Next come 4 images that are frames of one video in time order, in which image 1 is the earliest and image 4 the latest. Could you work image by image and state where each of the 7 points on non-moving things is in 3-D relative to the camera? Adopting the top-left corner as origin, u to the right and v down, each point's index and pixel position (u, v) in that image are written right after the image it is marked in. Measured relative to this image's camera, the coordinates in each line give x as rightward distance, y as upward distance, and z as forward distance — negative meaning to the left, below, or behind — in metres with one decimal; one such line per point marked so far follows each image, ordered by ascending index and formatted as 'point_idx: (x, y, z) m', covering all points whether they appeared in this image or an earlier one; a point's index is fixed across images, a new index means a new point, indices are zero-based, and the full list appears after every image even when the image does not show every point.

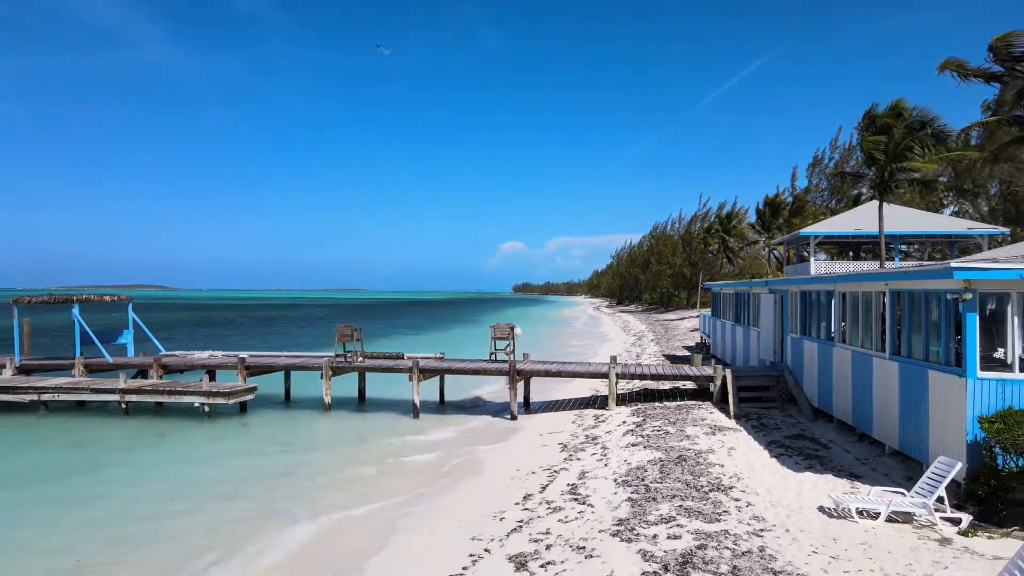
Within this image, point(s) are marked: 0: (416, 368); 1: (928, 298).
0: (-2.6, -2.2, +16.5) m
1: (+5.7, -0.1, +8.3) m
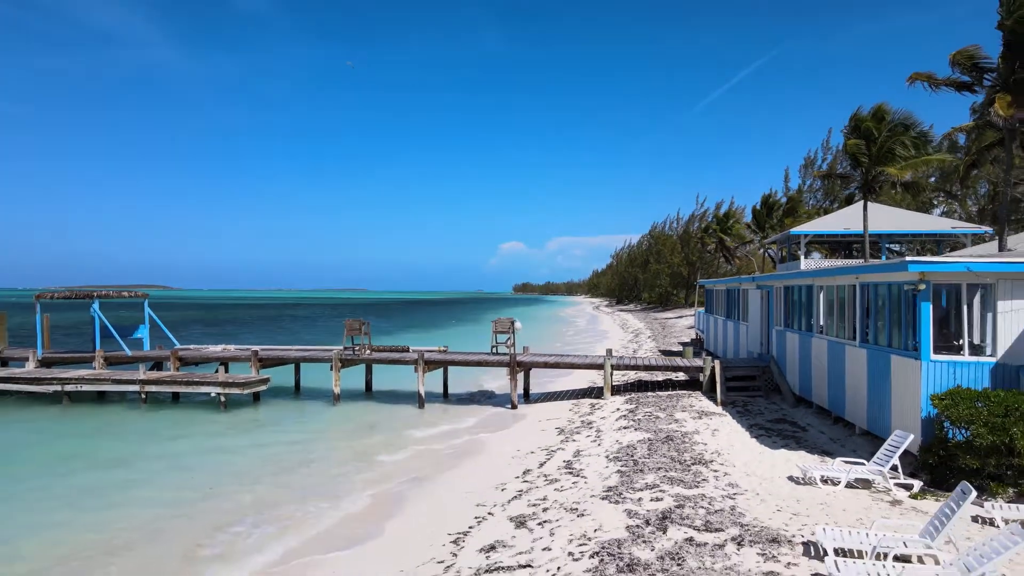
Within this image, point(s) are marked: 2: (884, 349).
0: (-2.6, -2.0, +17.3) m
1: (+5.7, 0.0, +9.1) m
2: (+5.7, -0.9, +9.3) m
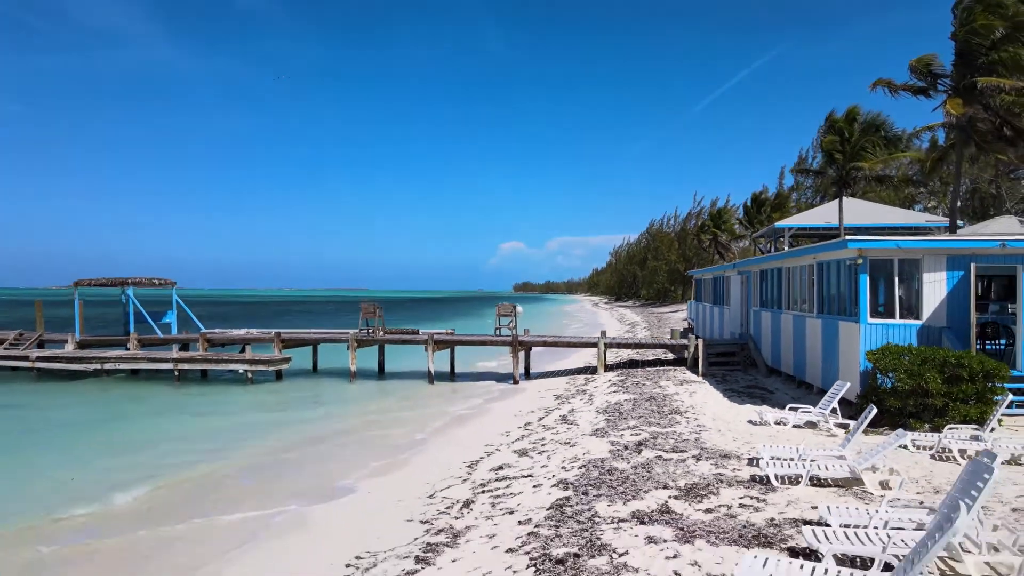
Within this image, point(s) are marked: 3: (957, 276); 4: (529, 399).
0: (-2.5, -1.6, +18.9) m
1: (+5.8, +0.4, +10.7) m
2: (+5.8, -0.5, +10.8) m
3: (+7.0, +0.2, +9.5) m
4: (+0.4, -2.8, +15.2) m
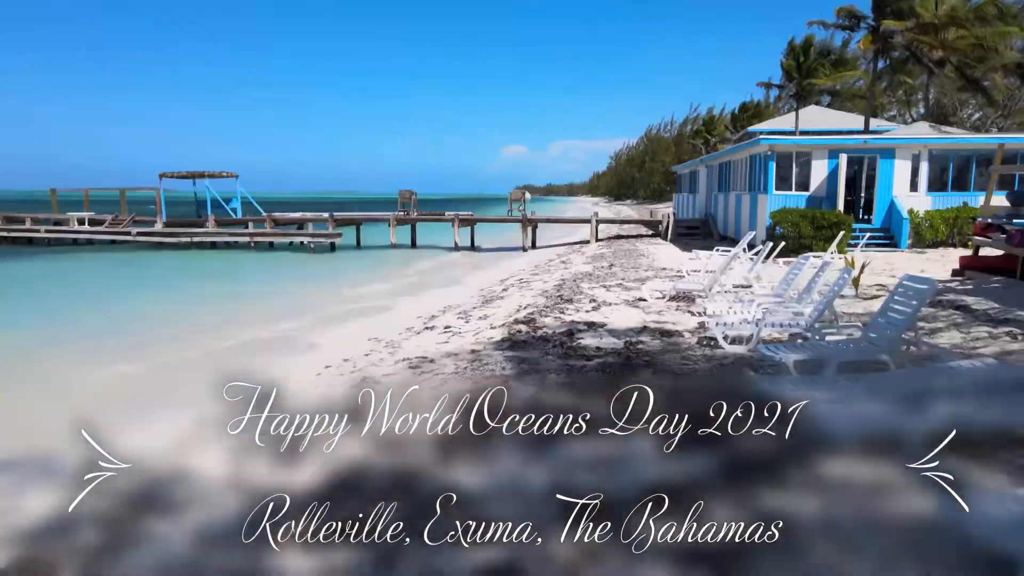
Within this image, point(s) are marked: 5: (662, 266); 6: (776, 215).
0: (-2.2, +2.7, +23.2) m
1: (+6.2, +3.3, +14.8) m
2: (+6.2, +2.5, +15.1) m
3: (+7.4, +2.9, +13.7) m
4: (+0.8, +0.9, +19.8) m
5: (+3.7, +0.7, +14.3) m
6: (+6.0, +1.7, +13.5) m
